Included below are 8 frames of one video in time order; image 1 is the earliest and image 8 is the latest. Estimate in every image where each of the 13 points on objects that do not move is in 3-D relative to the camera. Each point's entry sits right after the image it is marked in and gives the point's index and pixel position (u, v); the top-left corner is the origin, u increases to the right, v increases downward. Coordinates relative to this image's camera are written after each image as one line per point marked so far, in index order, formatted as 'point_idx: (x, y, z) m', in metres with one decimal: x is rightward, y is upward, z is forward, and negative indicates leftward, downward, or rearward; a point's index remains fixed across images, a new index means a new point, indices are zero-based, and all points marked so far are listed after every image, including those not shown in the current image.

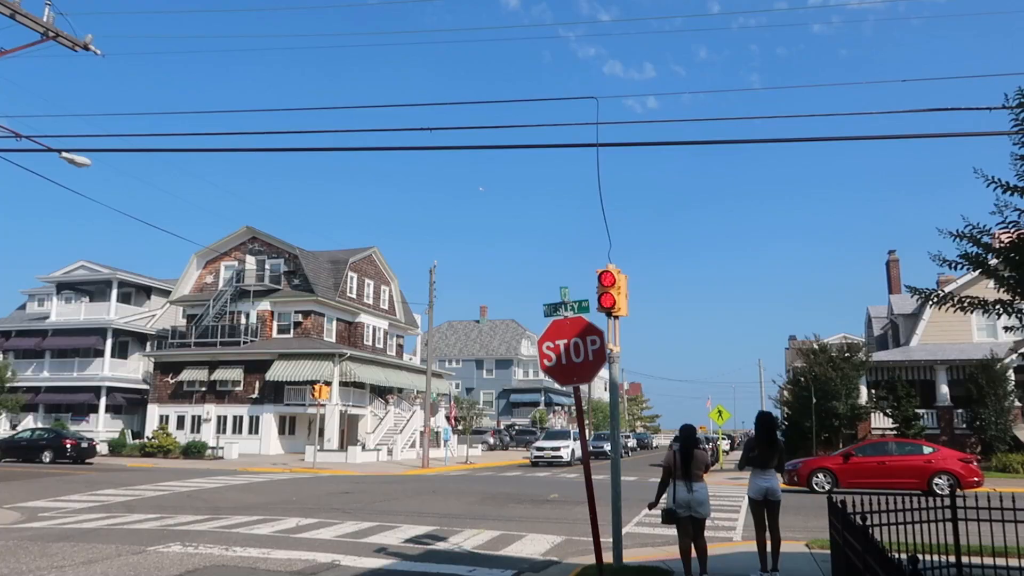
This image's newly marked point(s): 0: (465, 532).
0: (-0.7, -3.7, +12.1) m
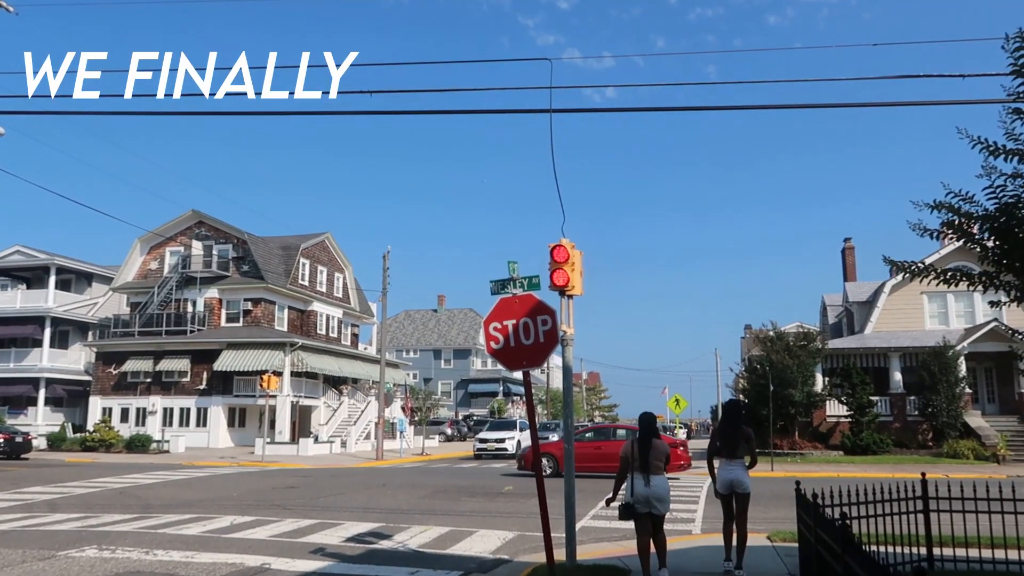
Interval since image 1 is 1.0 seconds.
0: (-1.4, -3.4, +11.4) m
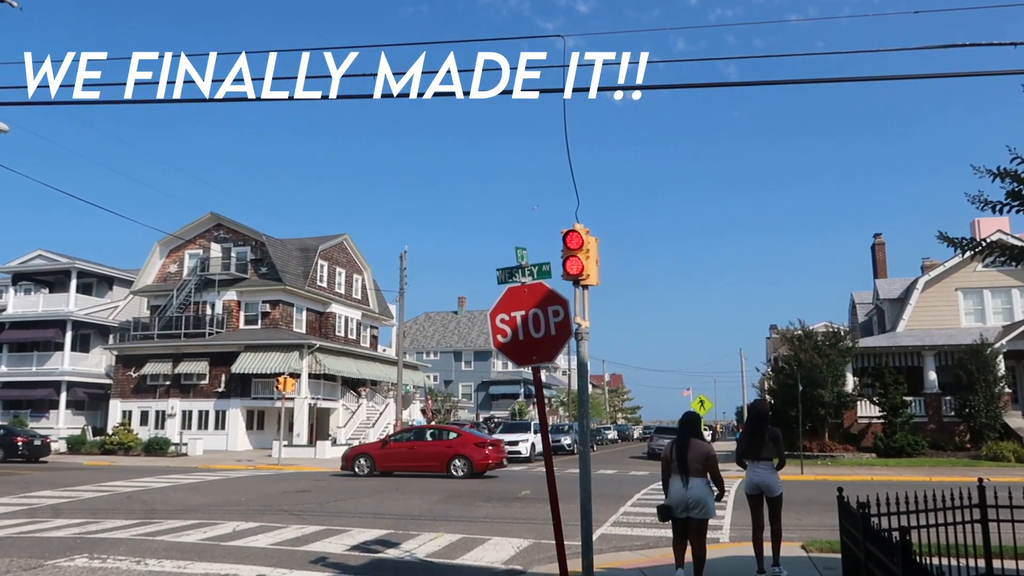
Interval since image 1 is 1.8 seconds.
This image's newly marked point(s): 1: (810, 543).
0: (-1.2, -3.3, +10.8) m
1: (+3.6, -3.1, +9.7) m
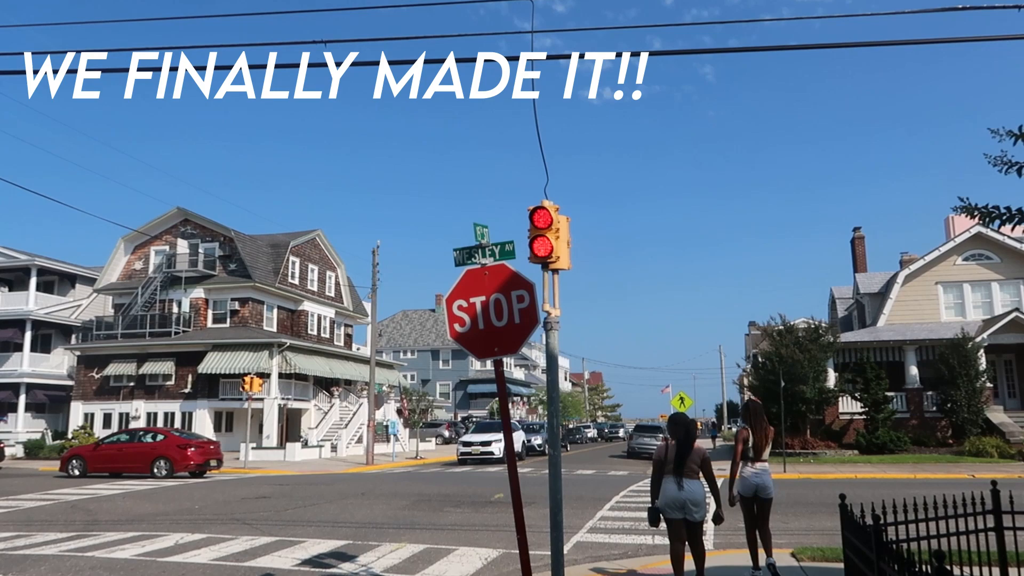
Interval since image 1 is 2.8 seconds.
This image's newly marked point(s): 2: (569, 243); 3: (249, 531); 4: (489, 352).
0: (-1.6, -3.2, +9.9) m
1: (+3.2, -2.9, +9.0) m
2: (+0.5, +0.4, +6.9) m
3: (-3.7, -3.4, +11.4) m
4: (-0.2, -0.5, +6.0) m
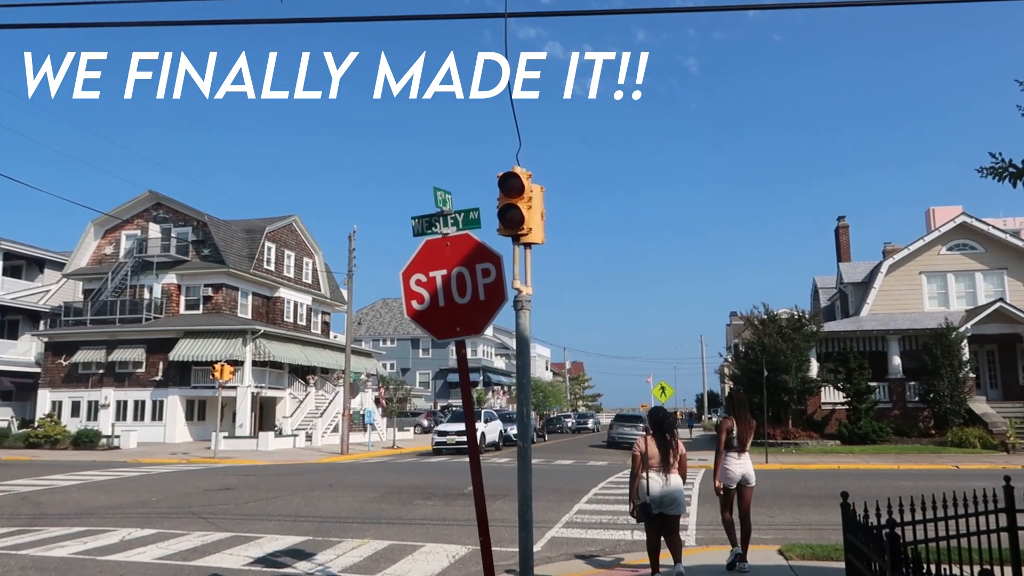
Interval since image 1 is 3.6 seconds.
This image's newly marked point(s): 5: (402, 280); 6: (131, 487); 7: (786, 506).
0: (-2.0, -3.0, +9.3) m
1: (+2.9, -2.7, +8.4) m
2: (+0.2, +0.6, +6.2) m
3: (-4.1, -3.2, +10.7) m
4: (-0.4, -0.3, +5.3) m
5: (-0.8, +0.1, +5.5) m
6: (-7.4, -3.9, +15.6) m
7: (+4.1, -3.2, +12.0) m
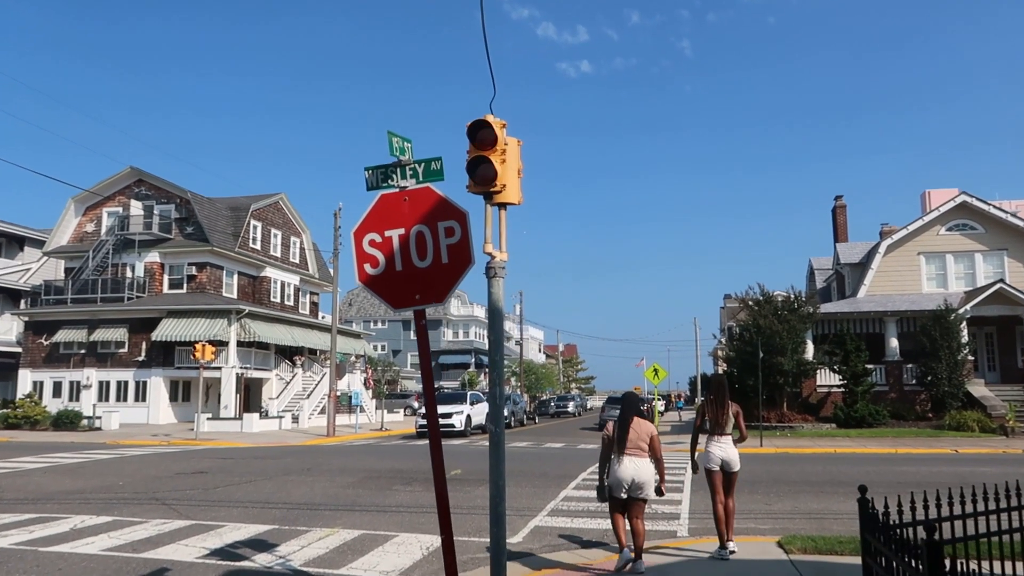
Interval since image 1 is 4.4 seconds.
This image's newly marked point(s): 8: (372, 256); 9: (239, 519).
0: (-2.2, -2.7, +8.6) m
1: (+2.7, -2.4, +7.8) m
2: (0.0, +0.8, +5.5) m
3: (-4.3, -2.8, +10.0) m
4: (-0.6, -0.1, +4.6) m
5: (-0.9, +0.3, +4.8) m
6: (-7.7, -3.4, +15.0) m
7: (+3.8, -2.9, +11.4) m
8: (-0.8, +0.2, +4.8) m
9: (-3.3, -2.8, +9.7) m
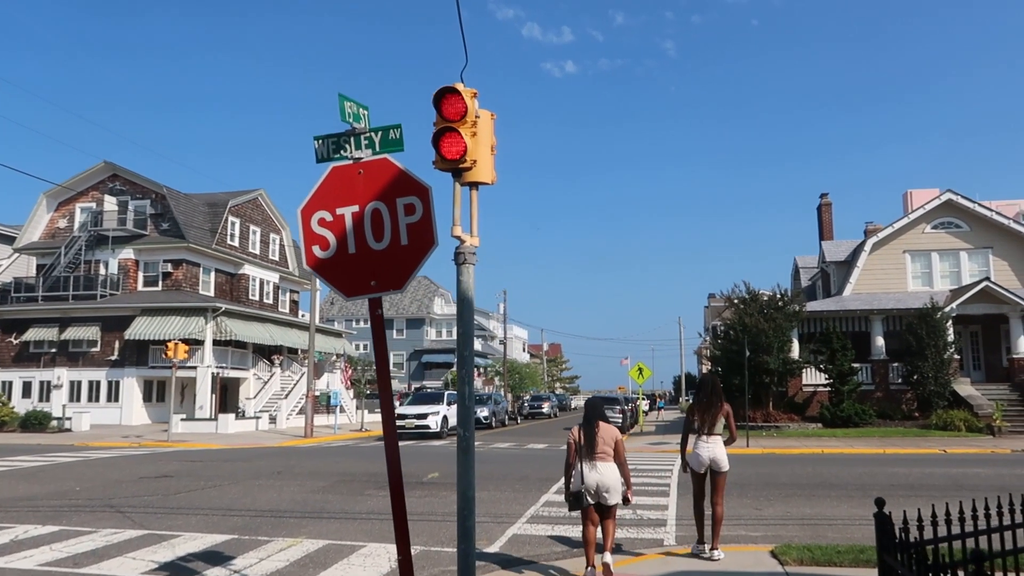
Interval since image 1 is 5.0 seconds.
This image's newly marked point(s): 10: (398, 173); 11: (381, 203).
0: (-2.4, -2.6, +8.0) m
1: (+2.5, -2.4, +7.3) m
2: (-0.1, +0.9, +5.0) m
3: (-4.6, -2.7, +9.4) m
4: (-0.8, 0.0, +4.1) m
5: (-1.1, +0.4, +4.2) m
6: (-8.0, -3.3, +14.2) m
7: (+3.5, -2.8, +10.9) m
8: (-1.0, +0.3, +4.2) m
9: (-3.5, -2.7, +9.0) m
10: (-0.6, +0.6, +4.1) m
11: (-0.7, +0.4, +4.1) m
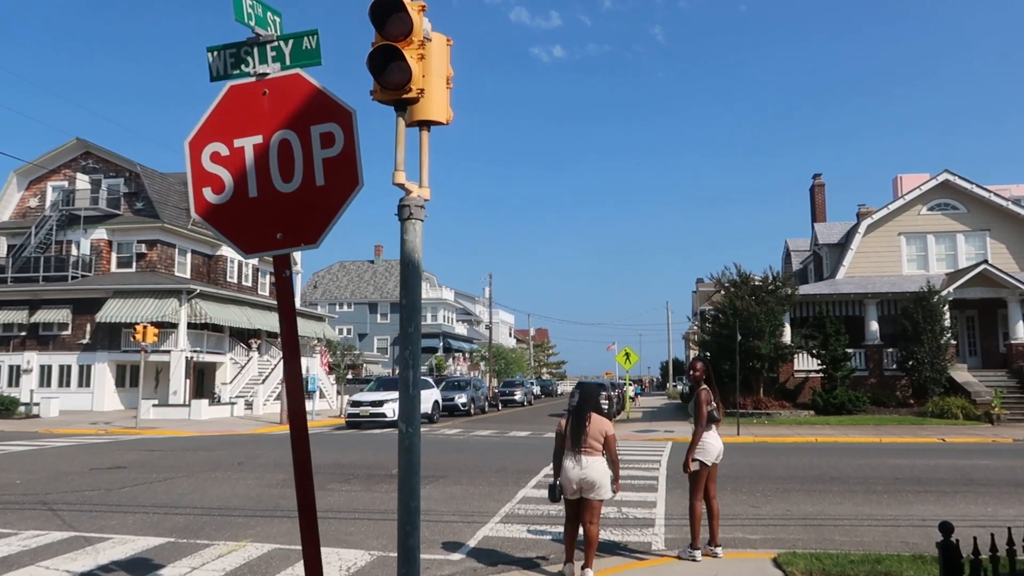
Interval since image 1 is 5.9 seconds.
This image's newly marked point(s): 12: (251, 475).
0: (-2.7, -2.3, +7.1) m
1: (+2.2, -2.2, +6.4) m
2: (-0.3, +1.1, +4.0) m
3: (-4.9, -2.4, +8.4) m
4: (-1.0, +0.2, +3.1) m
5: (-1.3, +0.5, +3.2) m
6: (-8.4, -2.9, +13.2) m
7: (+3.2, -2.5, +10.1) m
8: (-1.2, +0.4, +3.2) m
9: (-3.8, -2.4, +8.1) m
10: (-0.8, +0.8, +3.1) m
11: (-0.9, +0.6, +3.1) m
12: (-3.8, -2.7, +11.7) m
